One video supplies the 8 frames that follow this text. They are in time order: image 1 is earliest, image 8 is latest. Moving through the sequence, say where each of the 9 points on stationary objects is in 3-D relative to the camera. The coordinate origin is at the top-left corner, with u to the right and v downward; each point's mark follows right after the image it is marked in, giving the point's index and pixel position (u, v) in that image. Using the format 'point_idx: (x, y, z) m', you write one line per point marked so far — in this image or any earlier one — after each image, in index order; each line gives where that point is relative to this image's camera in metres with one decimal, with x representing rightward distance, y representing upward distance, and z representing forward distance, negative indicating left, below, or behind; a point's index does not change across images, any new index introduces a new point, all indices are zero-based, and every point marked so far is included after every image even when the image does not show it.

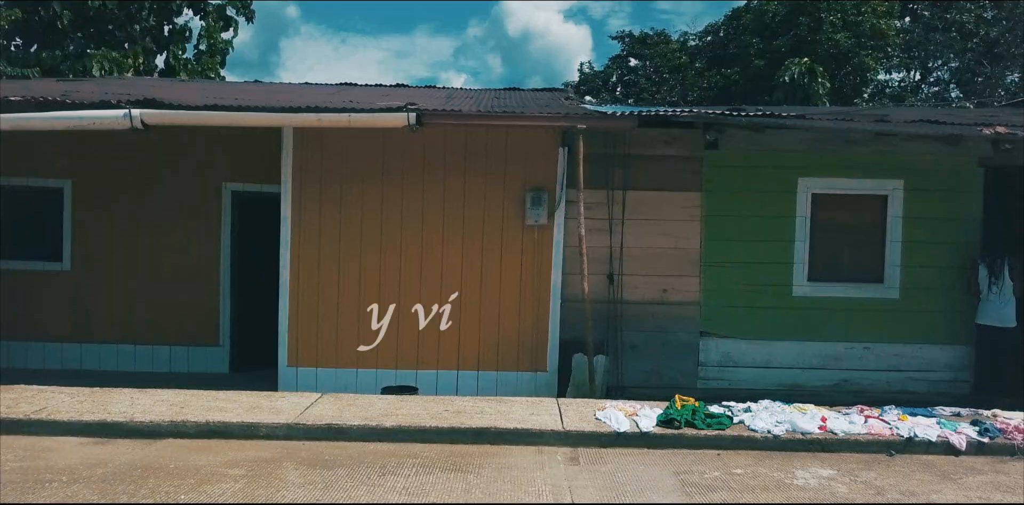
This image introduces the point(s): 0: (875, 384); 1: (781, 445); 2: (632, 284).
0: (+3.6, -1.3, +7.9) m
1: (+1.9, -1.4, +5.6) m
2: (+1.2, -0.3, +7.8) m
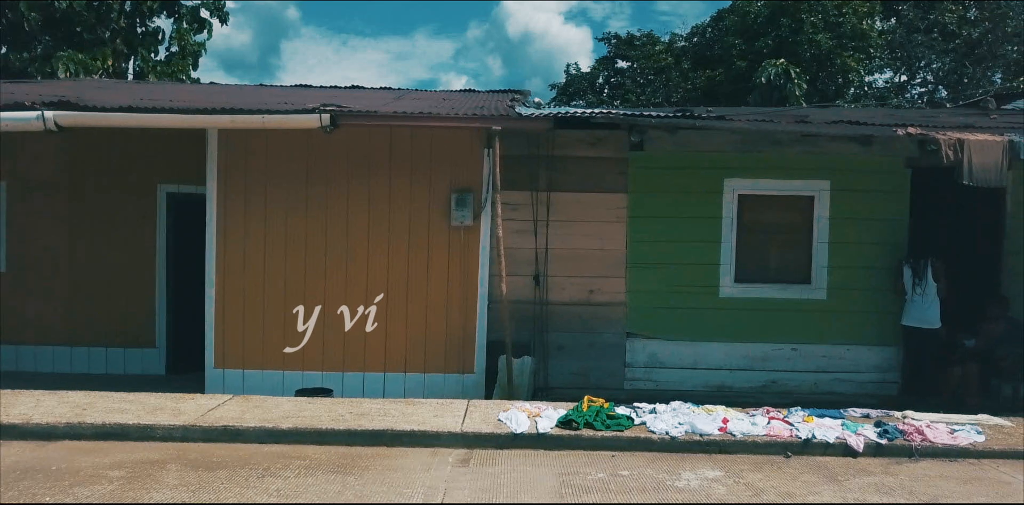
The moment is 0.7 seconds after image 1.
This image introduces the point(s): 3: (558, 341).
0: (+2.9, -1.3, +7.9) m
1: (+1.2, -1.4, +5.6) m
2: (+0.4, -0.3, +7.8) m
3: (+0.5, -0.9, +7.9) m
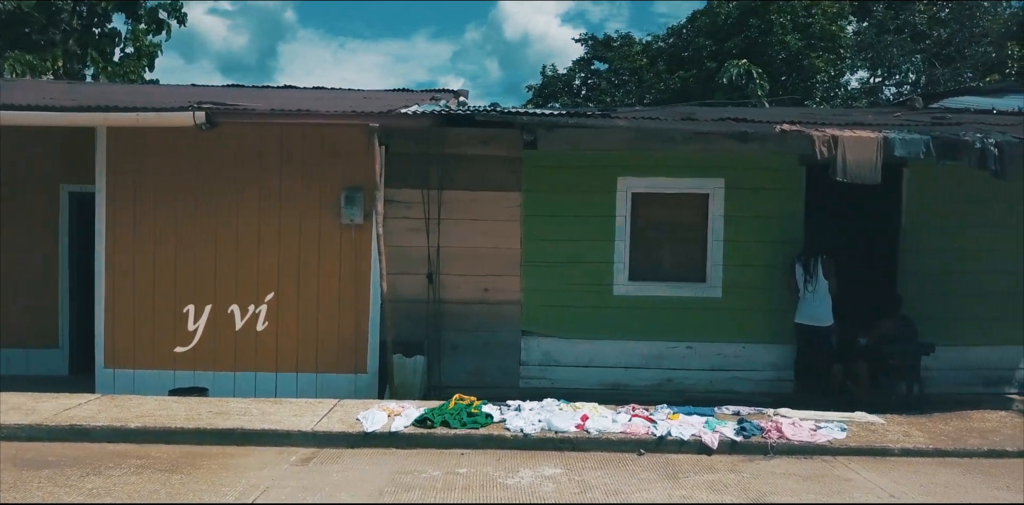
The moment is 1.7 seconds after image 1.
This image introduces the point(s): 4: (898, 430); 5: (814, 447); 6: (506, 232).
0: (+1.8, -1.3, +7.9) m
1: (+0.1, -1.3, +5.5) m
2: (-0.6, -0.3, +7.8) m
3: (-0.6, -0.9, +7.8) m
4: (+2.9, -1.4, +6.0) m
5: (+2.1, -1.4, +5.6) m
6: (-0.1, +0.2, +7.8) m
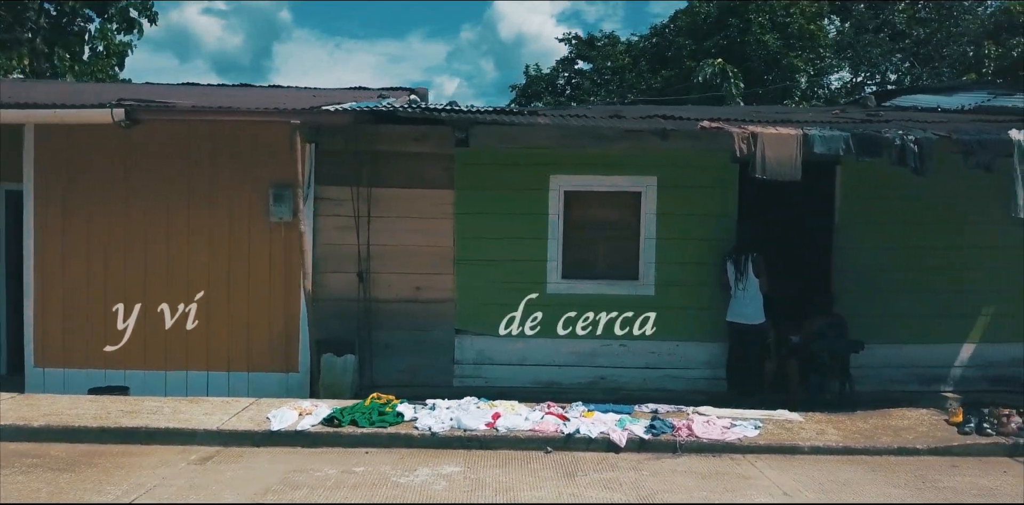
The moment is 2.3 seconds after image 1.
0: (+1.2, -1.3, +7.8) m
1: (-0.5, -1.3, +5.5) m
2: (-1.3, -0.3, +7.7) m
3: (-1.2, -0.9, +7.8) m
4: (+2.3, -1.3, +6.0) m
5: (+1.5, -1.4, +5.6) m
6: (-0.7, +0.2, +7.8) m
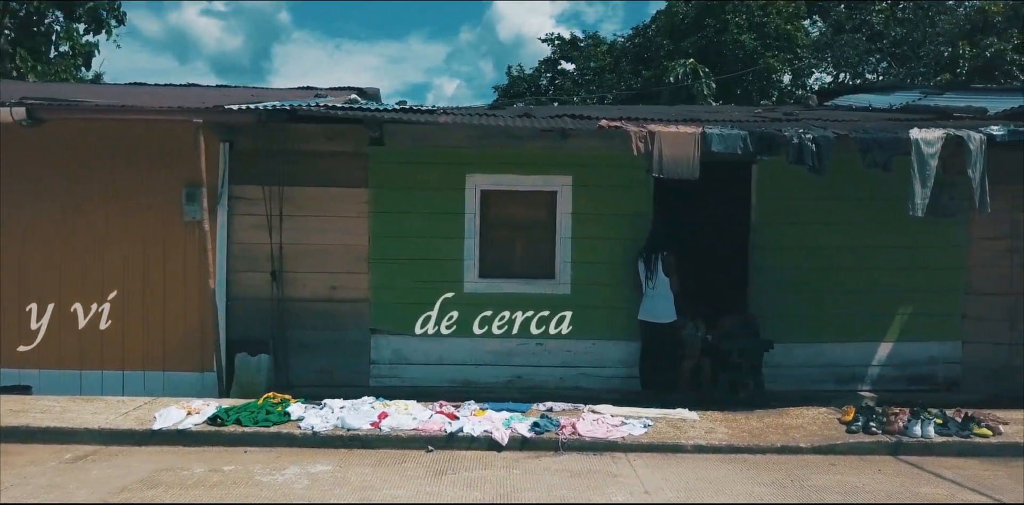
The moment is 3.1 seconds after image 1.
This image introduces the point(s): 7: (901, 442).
0: (+0.3, -1.3, +7.8) m
1: (-1.4, -1.3, +5.5) m
2: (-2.1, -0.3, +7.7) m
3: (-2.1, -0.8, +7.8) m
4: (+1.5, -1.3, +6.0) m
5: (+0.7, -1.3, +5.6) m
6: (-1.5, +0.2, +7.8) m
7: (+2.8, -1.4, +5.6) m
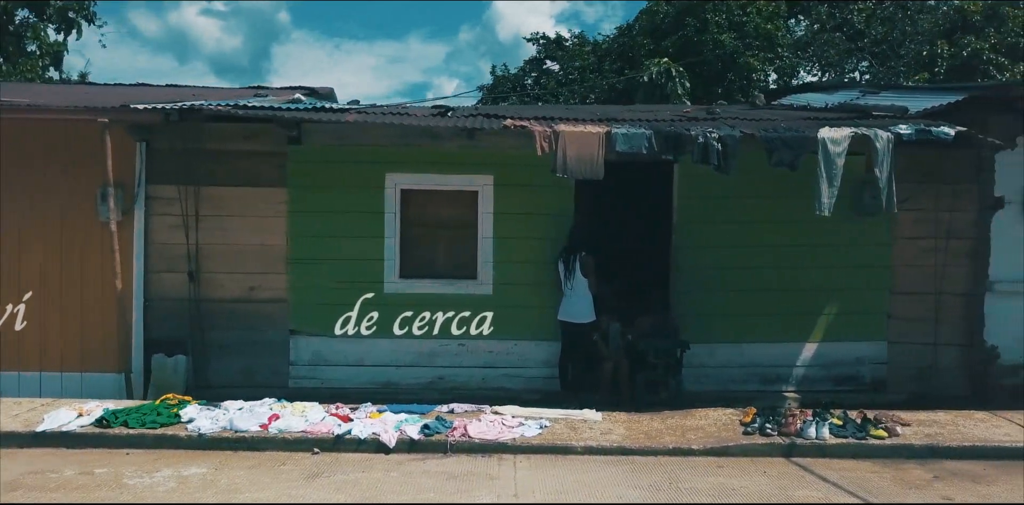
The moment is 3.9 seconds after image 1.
0: (-0.4, -1.3, +7.8) m
1: (-2.1, -1.3, +5.5) m
2: (-2.9, -0.3, +7.7) m
3: (-2.9, -0.8, +7.7) m
4: (+0.7, -1.3, +6.0) m
5: (-0.1, -1.3, +5.5) m
6: (-2.3, +0.2, +7.7) m
7: (+2.0, -1.4, +5.6) m
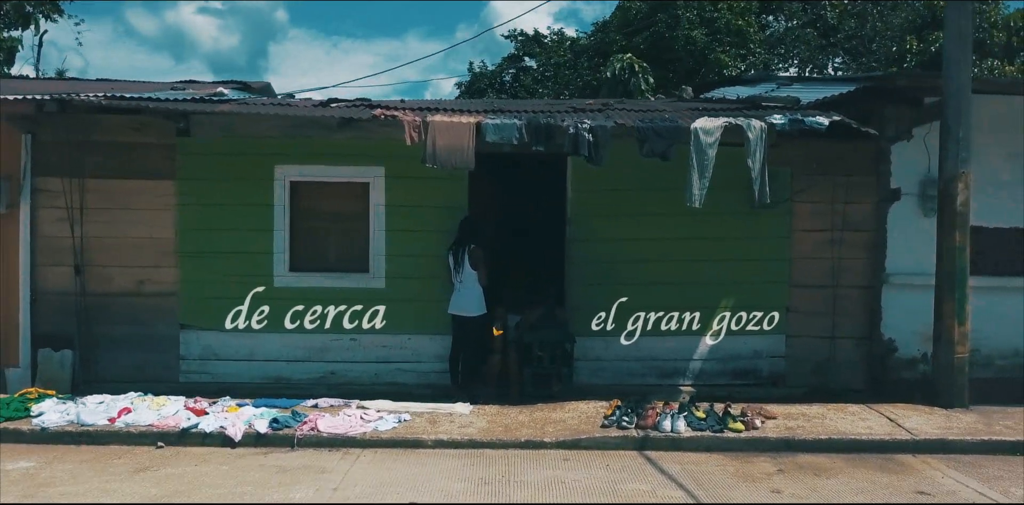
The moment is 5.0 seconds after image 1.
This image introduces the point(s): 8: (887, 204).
0: (-1.5, -1.2, +7.7) m
1: (-3.2, -1.3, +5.4) m
2: (-3.9, -0.2, +7.6) m
3: (-3.9, -0.8, +7.6) m
4: (-0.4, -1.3, +5.9) m
5: (-1.2, -1.3, +5.5) m
6: (-3.4, +0.3, +7.6) m
7: (+0.9, -1.3, +5.5) m
8: (+3.7, +0.5, +7.7) m
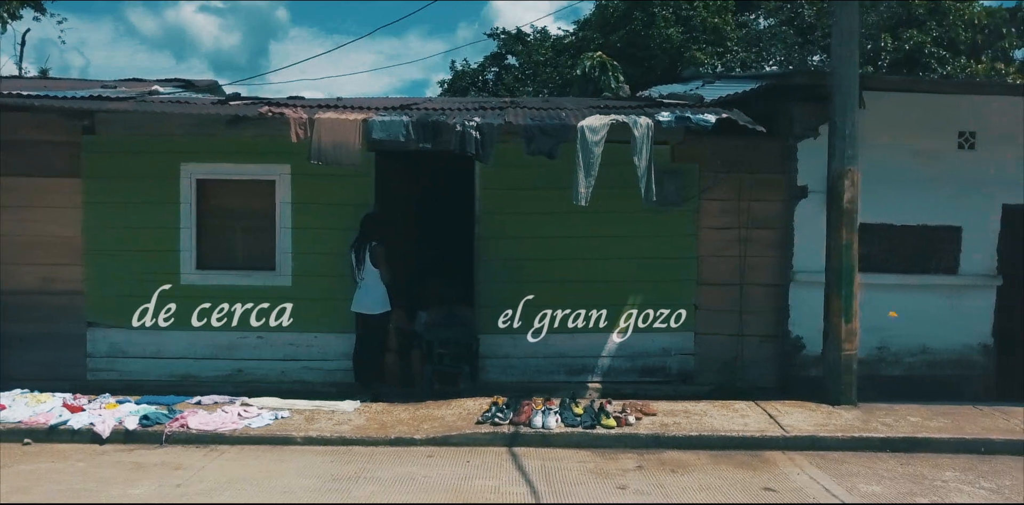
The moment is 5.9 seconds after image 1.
0: (-2.4, -1.2, +7.7) m
1: (-4.1, -1.2, +5.4) m
2: (-4.8, -0.2, +7.6) m
3: (-4.8, -0.8, +7.7) m
4: (-1.3, -1.2, +5.9) m
5: (-2.1, -1.3, +5.5) m
6: (-4.3, +0.3, +7.6) m
7: (0.0, -1.3, +5.5) m
8: (+2.8, +0.5, +7.7) m
